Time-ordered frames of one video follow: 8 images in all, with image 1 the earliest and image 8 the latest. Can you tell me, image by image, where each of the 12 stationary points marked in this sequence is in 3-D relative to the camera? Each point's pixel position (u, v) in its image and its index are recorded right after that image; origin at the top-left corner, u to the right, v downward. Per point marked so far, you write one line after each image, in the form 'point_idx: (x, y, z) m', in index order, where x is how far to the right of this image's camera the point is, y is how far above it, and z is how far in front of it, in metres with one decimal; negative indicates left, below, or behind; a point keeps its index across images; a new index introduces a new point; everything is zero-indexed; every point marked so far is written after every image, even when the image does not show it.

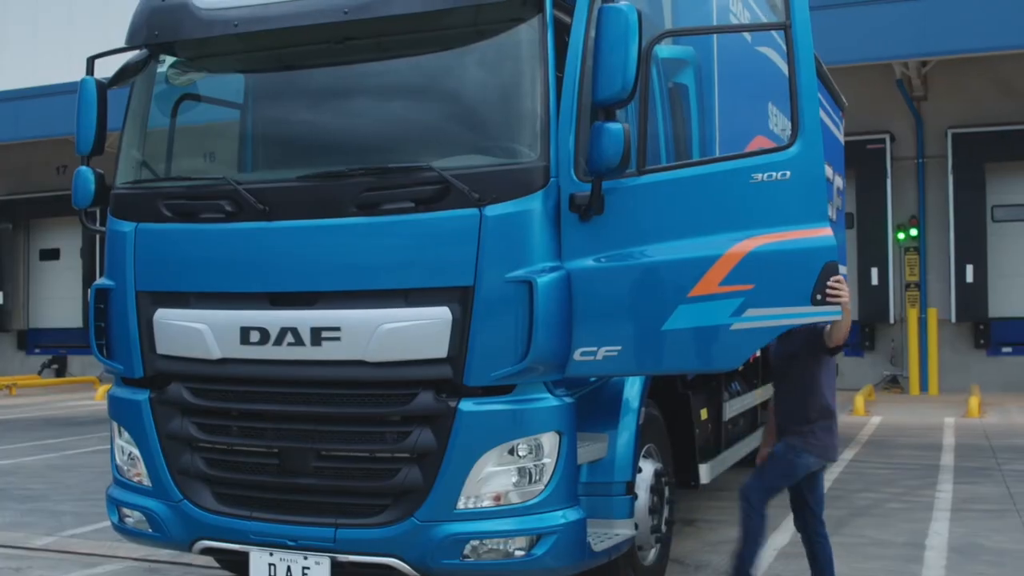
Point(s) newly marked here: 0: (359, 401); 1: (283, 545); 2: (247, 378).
0: (-0.5, -0.4, +4.8) m
1: (-0.8, -0.9, +4.9) m
2: (-1.0, -0.3, +5.0) m
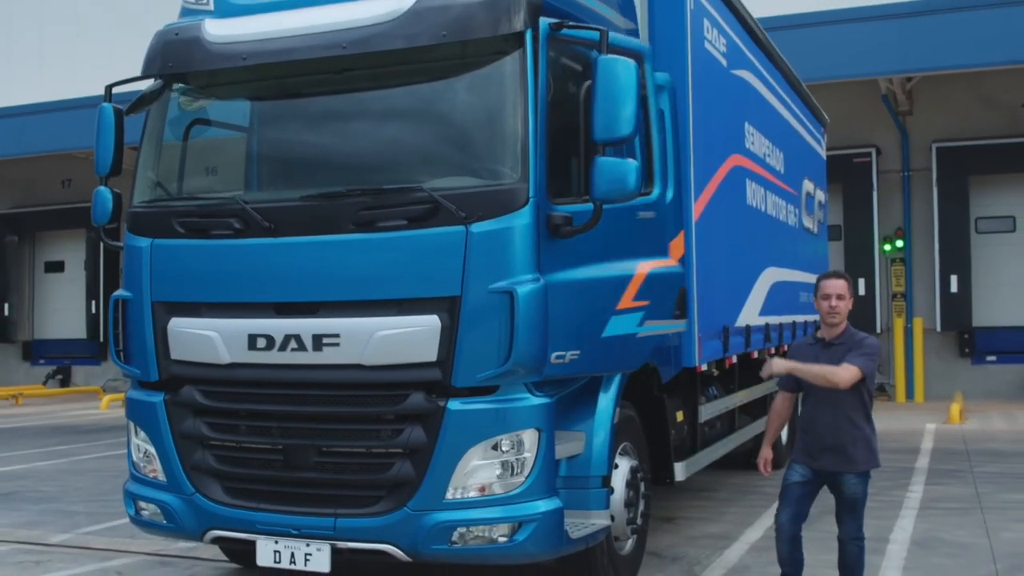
0: (-0.6, -0.4, +5.2) m
1: (-0.9, -1.0, +5.3) m
2: (-1.0, -0.4, +5.4) m
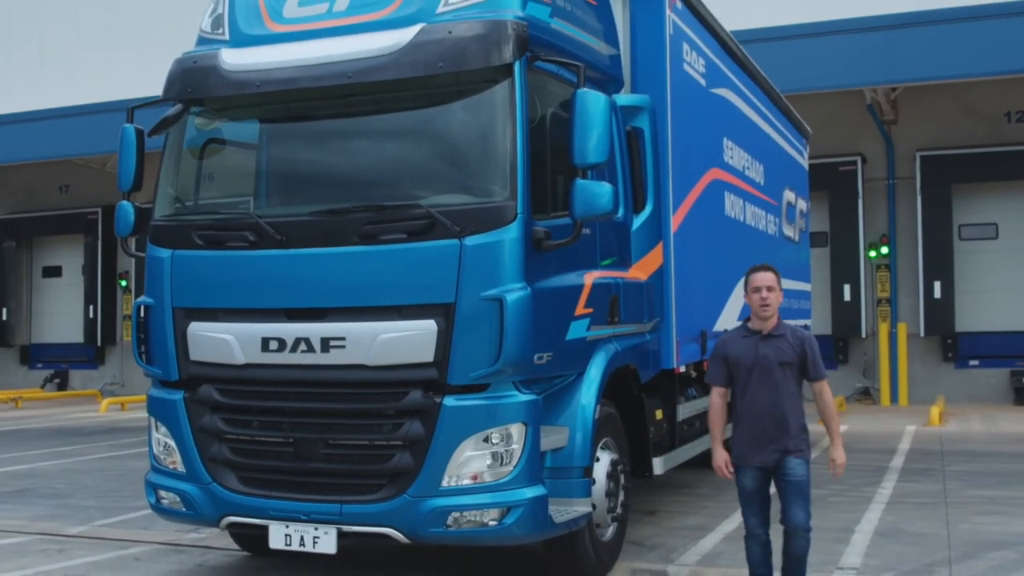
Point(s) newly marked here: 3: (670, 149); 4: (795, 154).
0: (-0.6, -0.5, +5.7) m
1: (-0.9, -1.0, +5.8) m
2: (-1.1, -0.4, +5.9) m
3: (+0.9, +0.8, +7.5) m
4: (+2.9, +1.4, +13.5) m
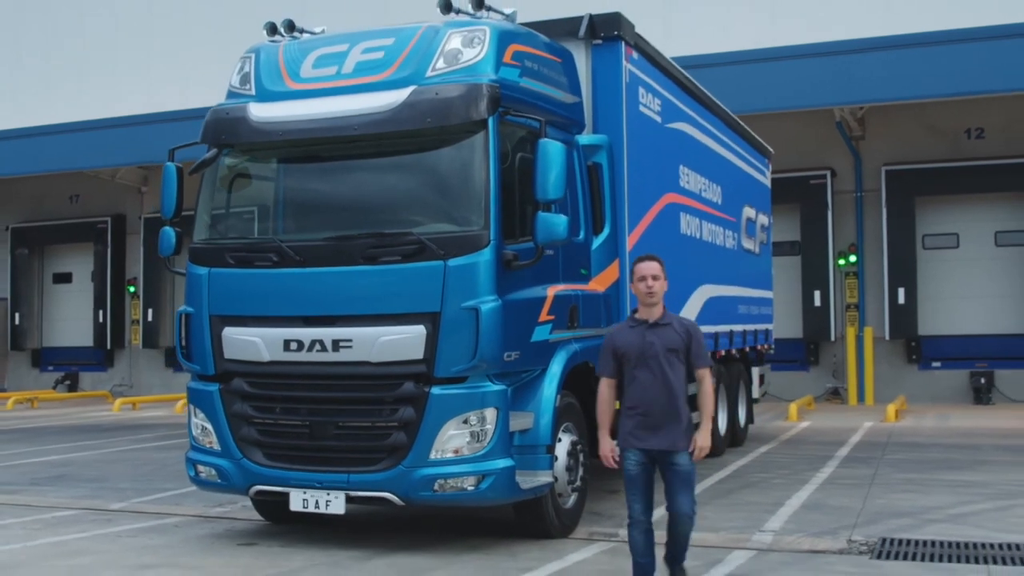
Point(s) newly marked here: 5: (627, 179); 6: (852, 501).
0: (-0.8, -0.5, +7.1) m
1: (-1.1, -1.1, +7.2) m
2: (-1.2, -0.5, +7.3) m
3: (+0.8, +0.7, +8.8) m
4: (+2.7, +1.3, +14.9) m
5: (+0.8, +0.7, +8.9) m
6: (+2.4, -1.5, +9.3) m
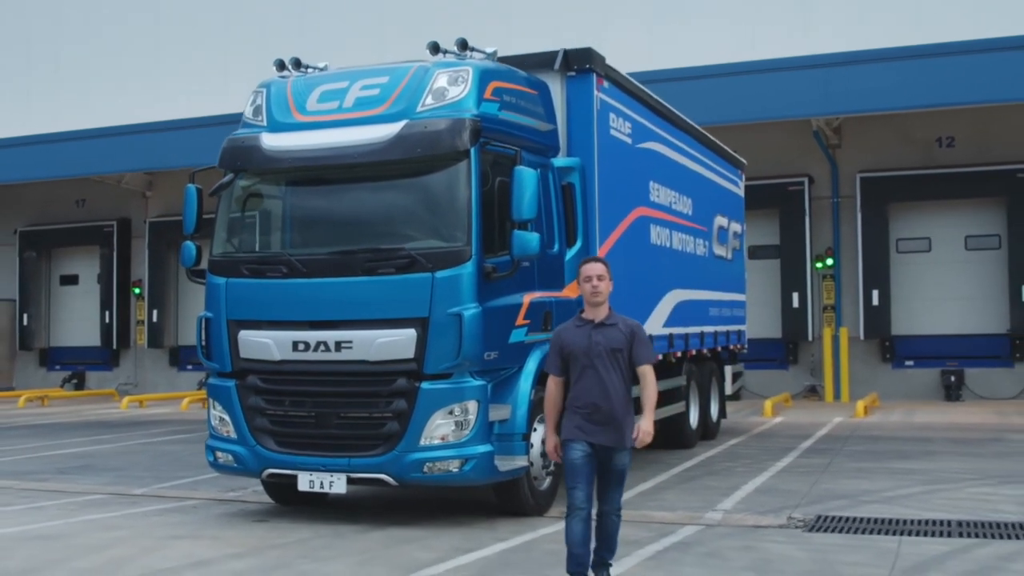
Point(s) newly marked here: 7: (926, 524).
0: (-0.9, -0.6, +8.1) m
1: (-1.2, -1.1, +8.2) m
2: (-1.3, -0.5, +8.3) m
3: (+0.6, +0.7, +9.9) m
4: (+2.6, +1.2, +15.9) m
5: (+0.6, +0.7, +9.9) m
6: (+2.2, -1.5, +10.3) m
7: (+2.6, -1.5, +8.3) m
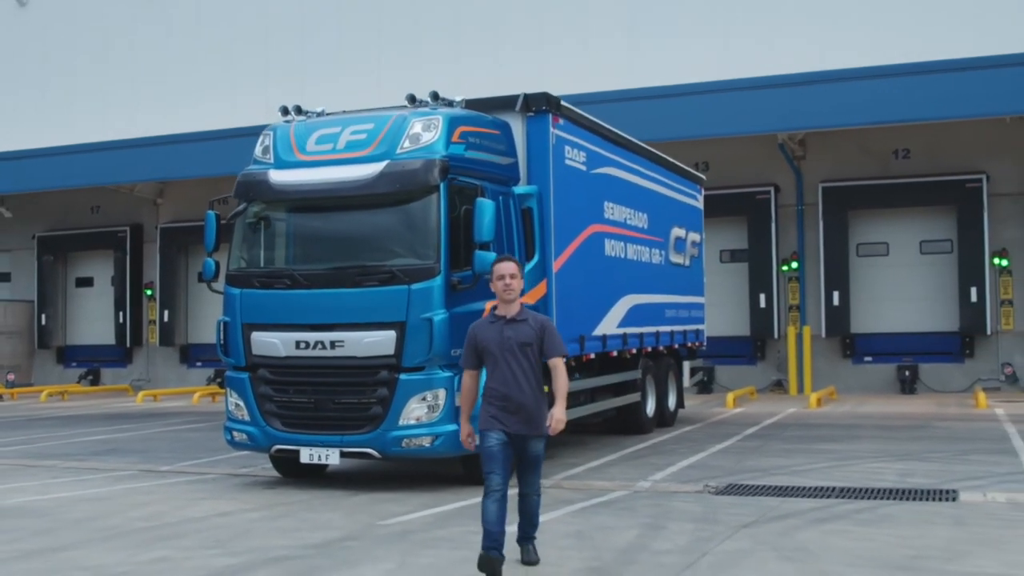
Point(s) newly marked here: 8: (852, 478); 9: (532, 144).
0: (-1.2, -0.6, +9.9) m
1: (-1.5, -1.2, +10.1) m
2: (-1.6, -0.6, +10.1) m
3: (+0.3, +0.6, +11.7) m
4: (+2.3, +1.2, +17.7) m
5: (+0.4, +0.6, +11.8) m
6: (+2.0, -1.6, +12.2) m
7: (+2.3, -1.5, +10.1) m
8: (+2.7, -1.5, +10.8) m
9: (+0.2, +1.3, +11.8) m
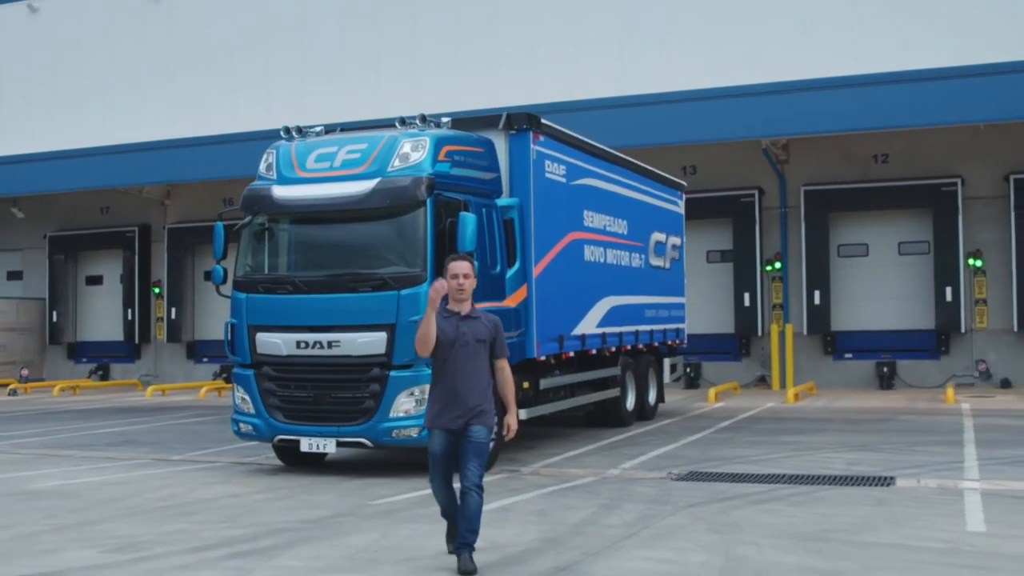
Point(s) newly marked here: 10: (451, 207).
0: (-1.3, -0.7, +11.0) m
1: (-1.6, -1.2, +11.1) m
2: (-1.8, -0.6, +11.2) m
3: (+0.2, +0.6, +12.8) m
4: (+2.2, +1.2, +18.8) m
5: (+0.2, +0.6, +12.8) m
6: (+1.8, -1.6, +13.2) m
7: (+2.1, -1.6, +11.2) m
8: (+2.6, -1.6, +11.9) m
9: (0.0, +1.2, +12.9) m
10: (-0.5, +0.7, +11.4) m
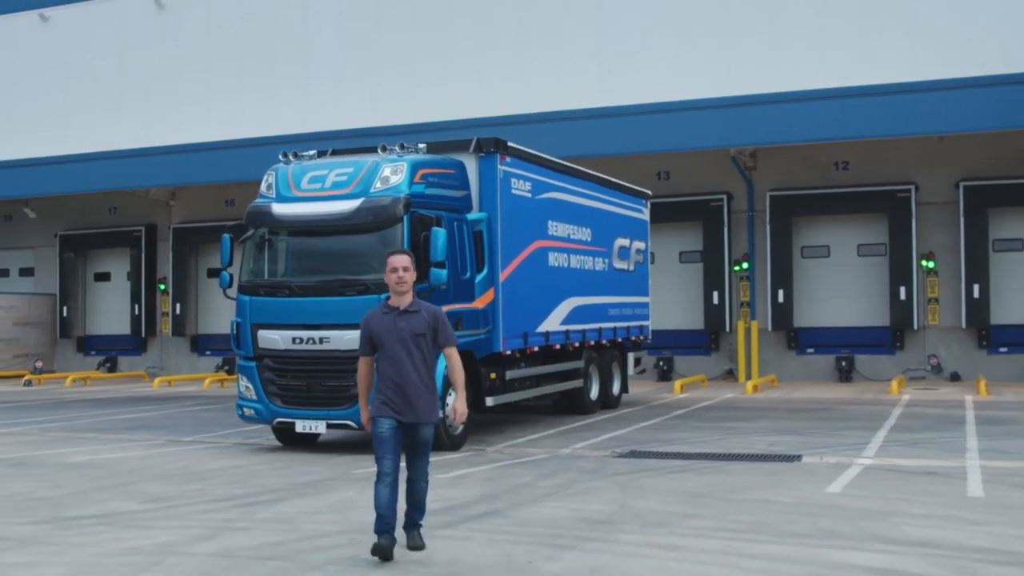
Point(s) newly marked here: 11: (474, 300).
0: (-1.7, -0.7, +12.9) m
1: (-2.0, -1.3, +13.0) m
2: (-2.1, -0.7, +13.1) m
3: (-0.1, +0.5, +14.6) m
4: (+1.8, +1.2, +20.6) m
5: (-0.1, +0.6, +14.7) m
6: (+1.5, -1.7, +15.1) m
7: (+1.8, -1.6, +13.0) m
8: (+2.2, -1.6, +13.8) m
9: (-0.3, +1.2, +14.7) m
10: (-0.9, +0.7, +13.3) m
11: (-0.4, -0.1, +14.1) m
